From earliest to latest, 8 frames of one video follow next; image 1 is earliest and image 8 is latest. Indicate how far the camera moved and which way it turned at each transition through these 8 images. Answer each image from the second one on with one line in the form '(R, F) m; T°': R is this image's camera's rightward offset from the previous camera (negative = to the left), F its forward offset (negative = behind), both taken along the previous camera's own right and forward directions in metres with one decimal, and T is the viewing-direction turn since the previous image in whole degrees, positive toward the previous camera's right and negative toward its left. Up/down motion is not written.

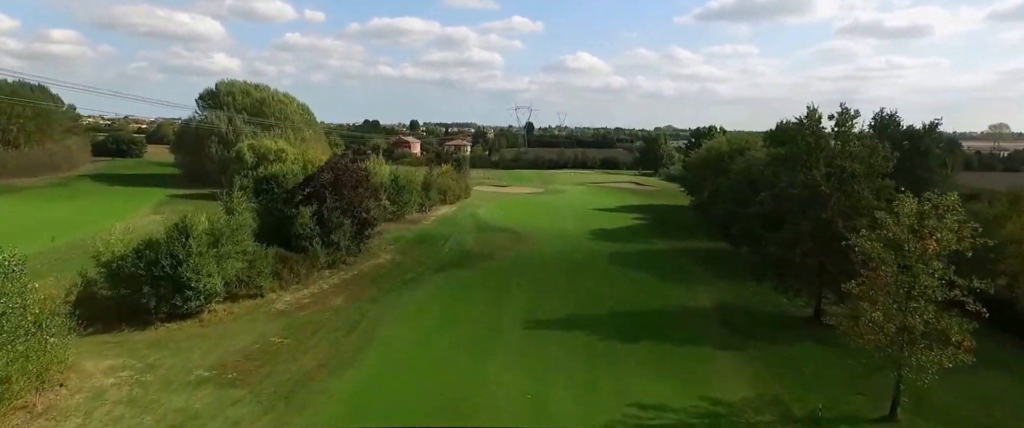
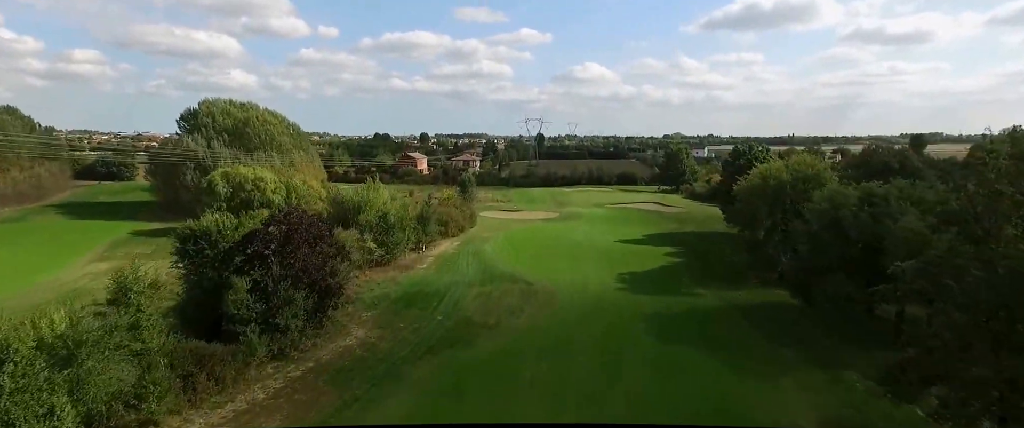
(+0.1, +5.3) m; -1°
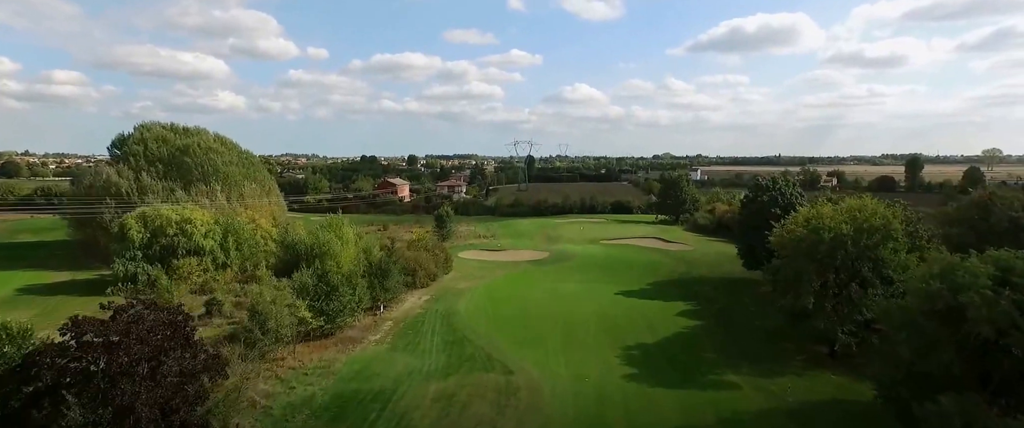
(+0.6, +5.6) m; +1°
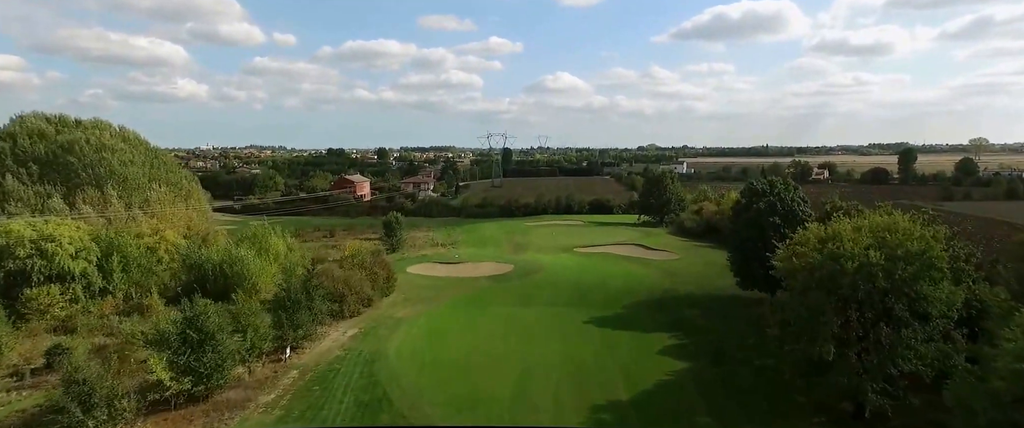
(+1.6, +5.3) m; +2°
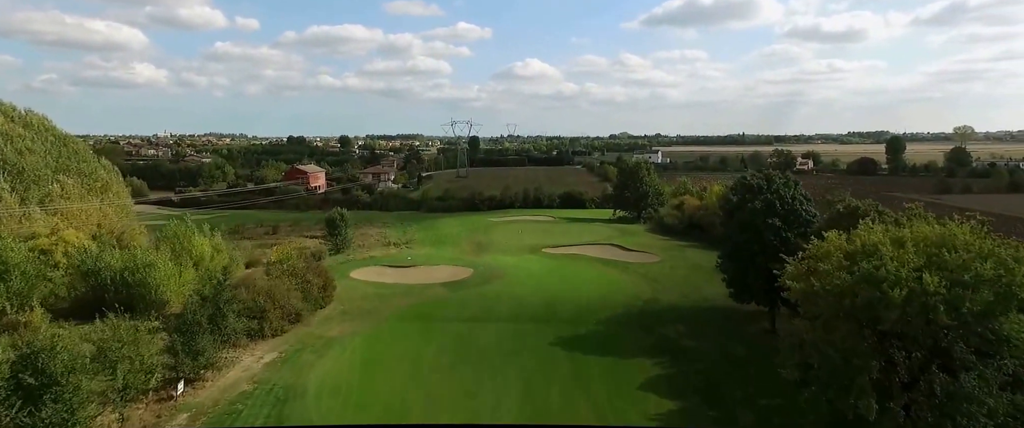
(+0.7, +3.9) m; +3°
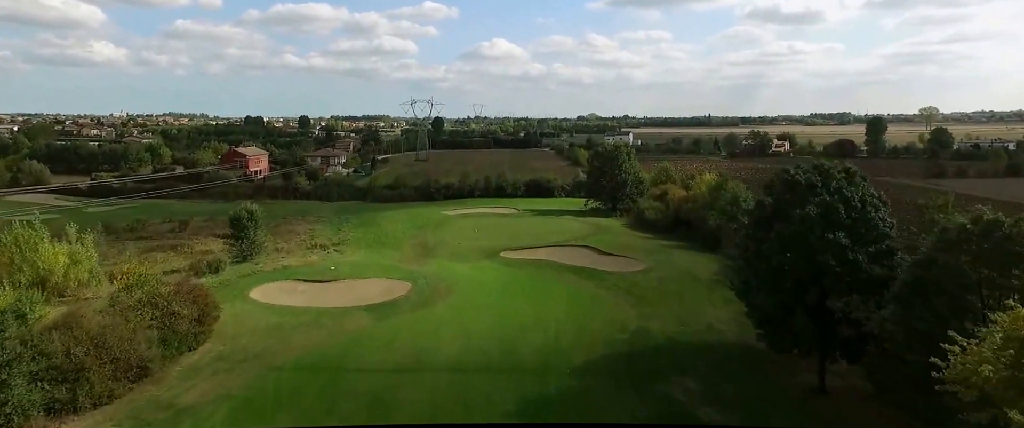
(+0.7, +6.4) m; +3°
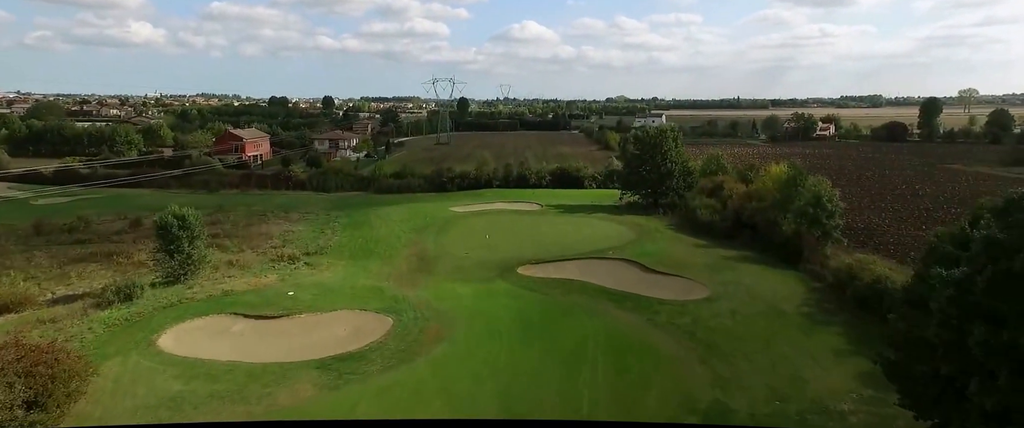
(+0.2, +6.8) m; -3°
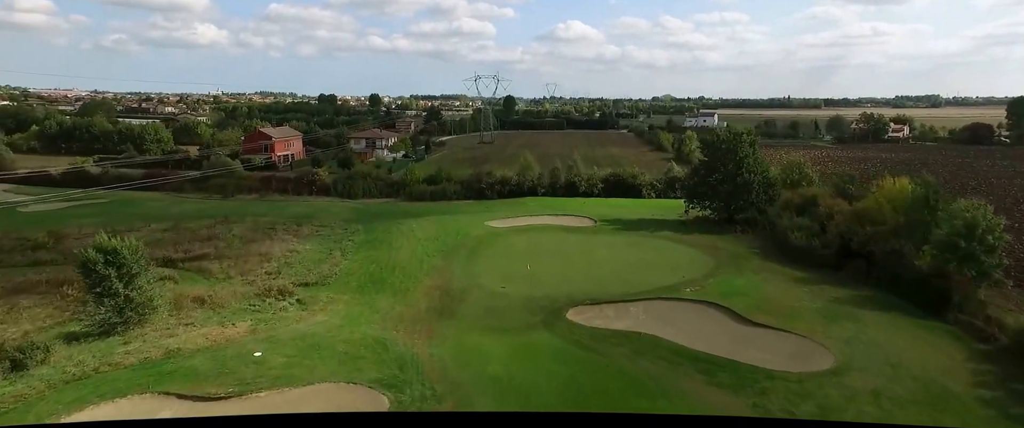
(-0.1, +5.5) m; -5°
